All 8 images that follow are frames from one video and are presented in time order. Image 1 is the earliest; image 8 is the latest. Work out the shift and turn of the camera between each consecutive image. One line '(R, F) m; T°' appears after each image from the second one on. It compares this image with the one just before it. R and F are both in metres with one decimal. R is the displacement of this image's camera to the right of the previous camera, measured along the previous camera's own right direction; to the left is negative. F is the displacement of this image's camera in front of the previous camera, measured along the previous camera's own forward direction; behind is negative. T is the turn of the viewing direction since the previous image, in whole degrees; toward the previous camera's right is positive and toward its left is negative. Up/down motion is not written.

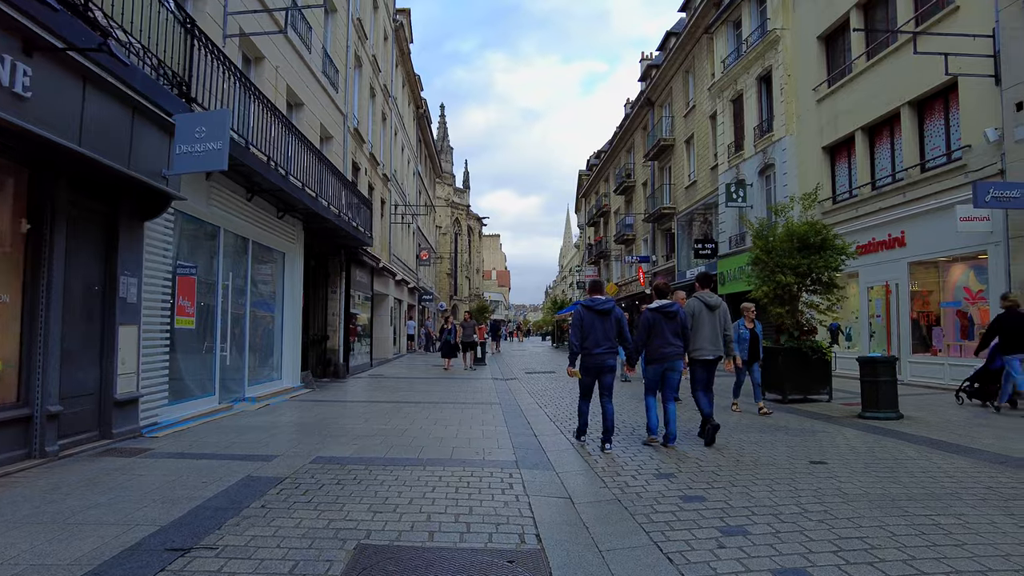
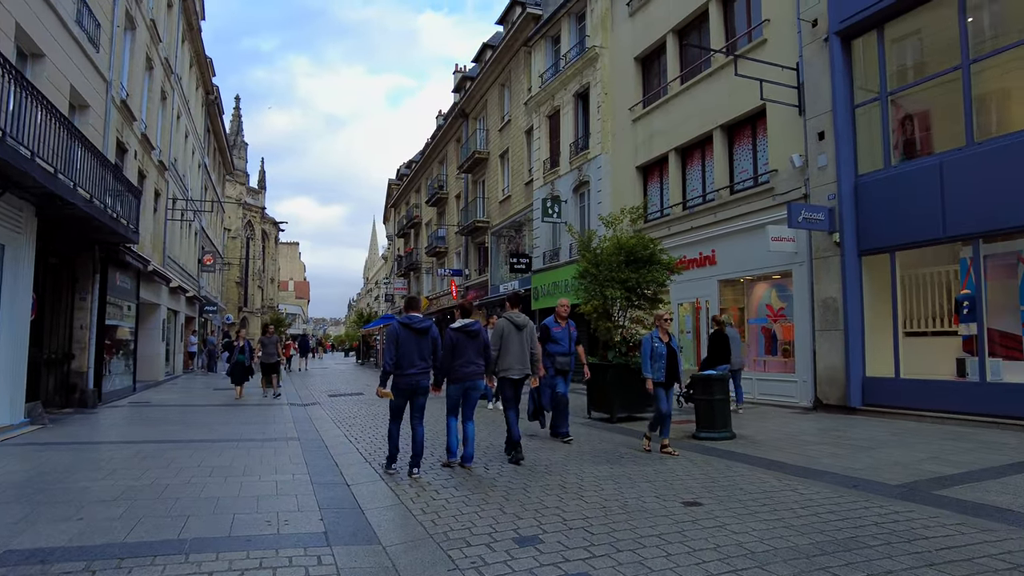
(-0.1, +1.5) m; +17°
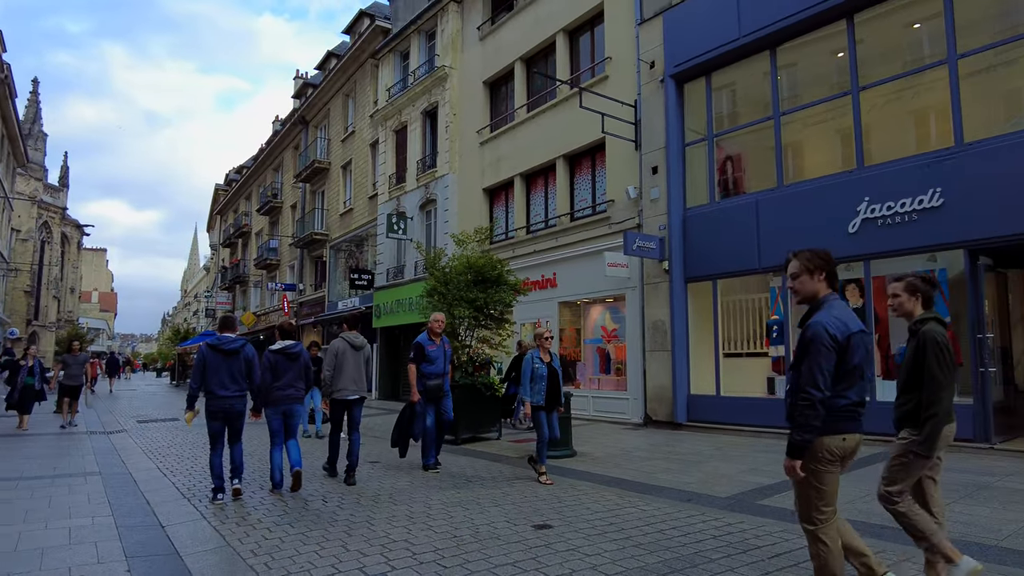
(-0.1, +0.2) m; +14°
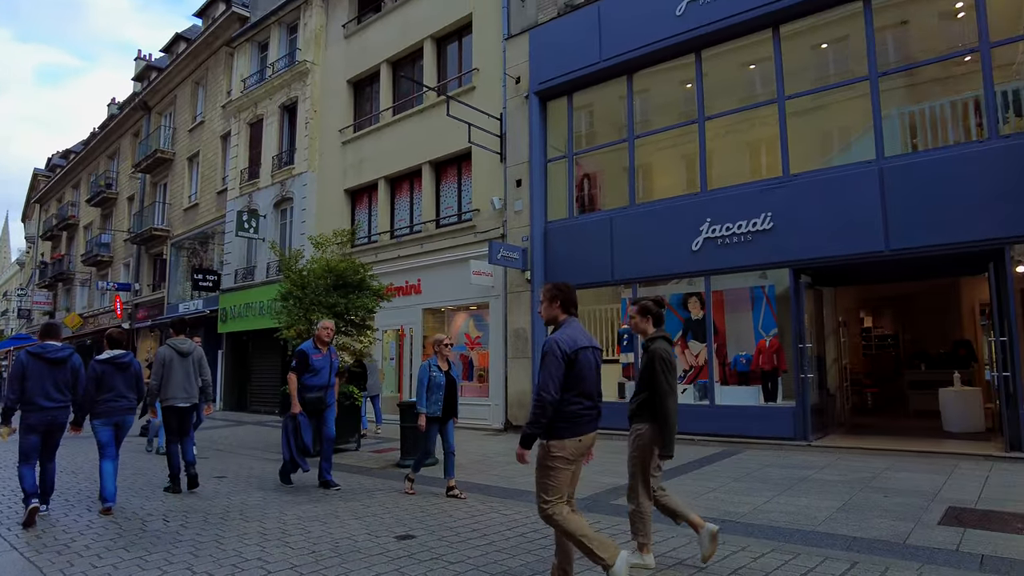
(-0.1, 0.0) m; +12°
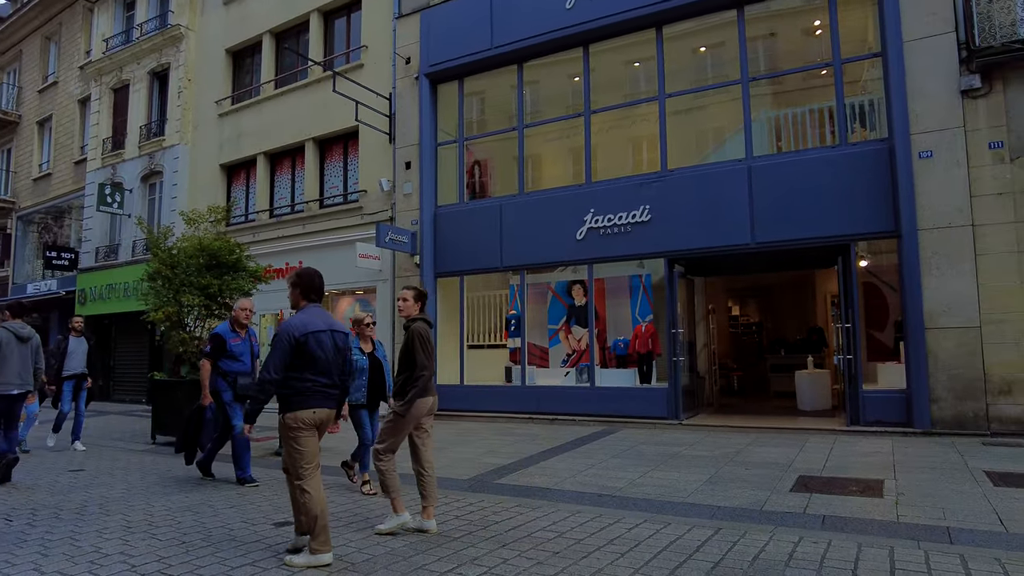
(0.0, 0.0) m; +10°
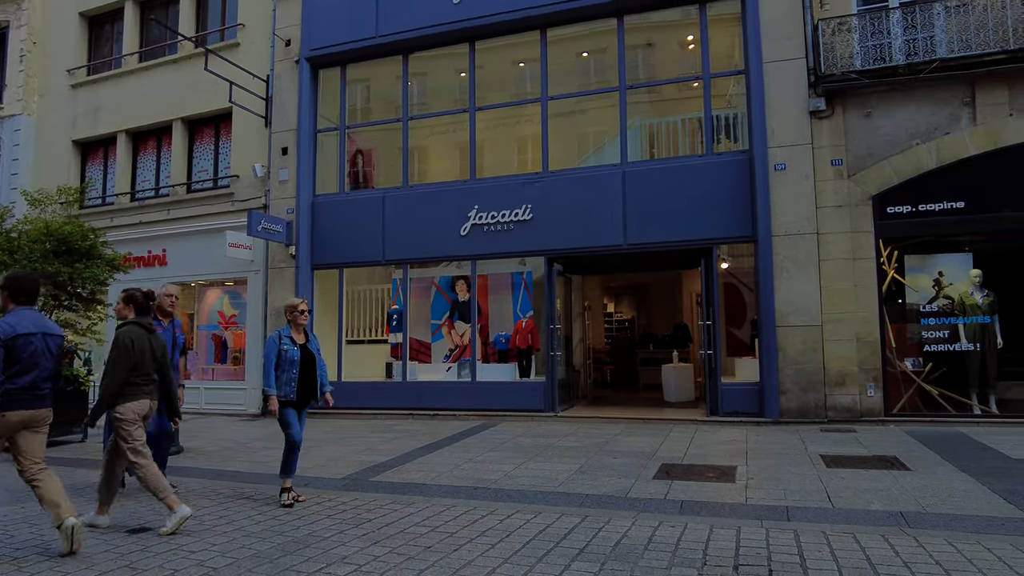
(+0.1, 0.0) m; +10°
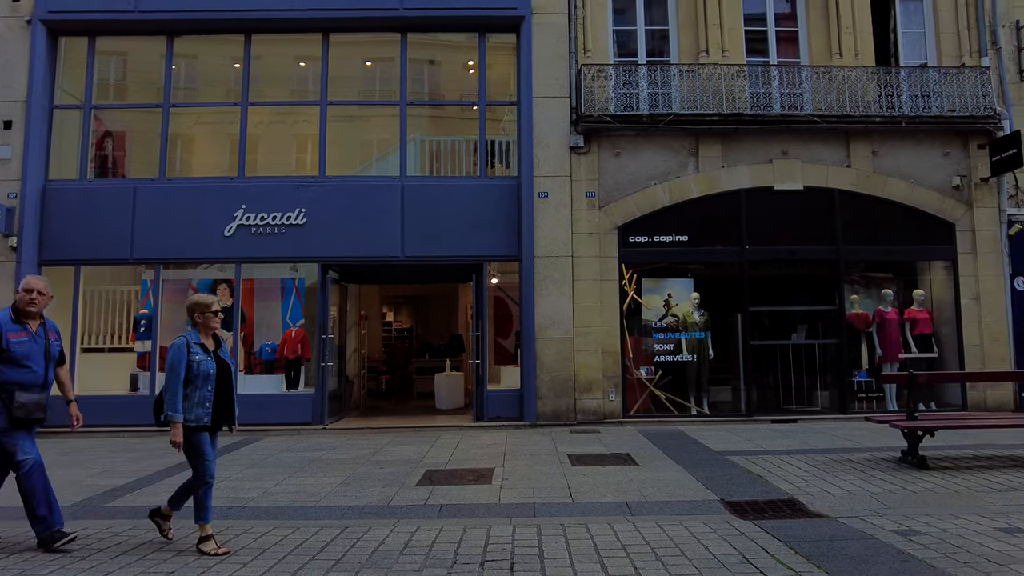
(+0.1, -0.2) m; +19°
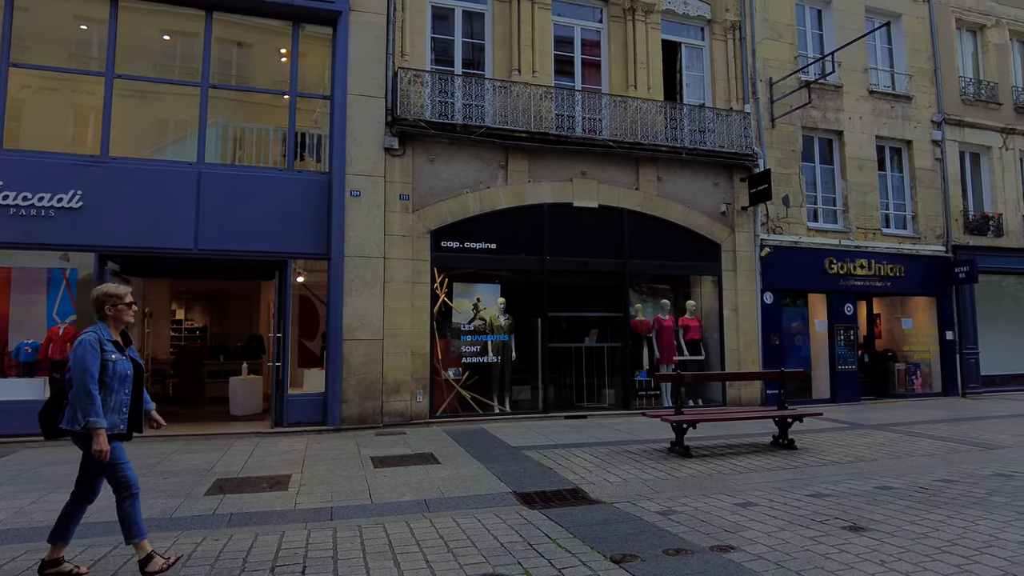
(+0.1, -0.2) m; +16°
